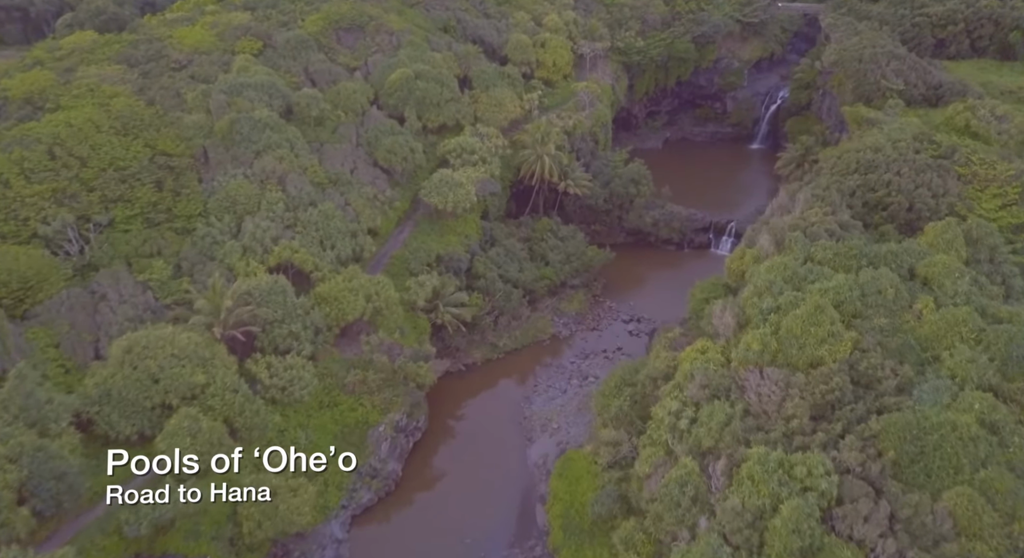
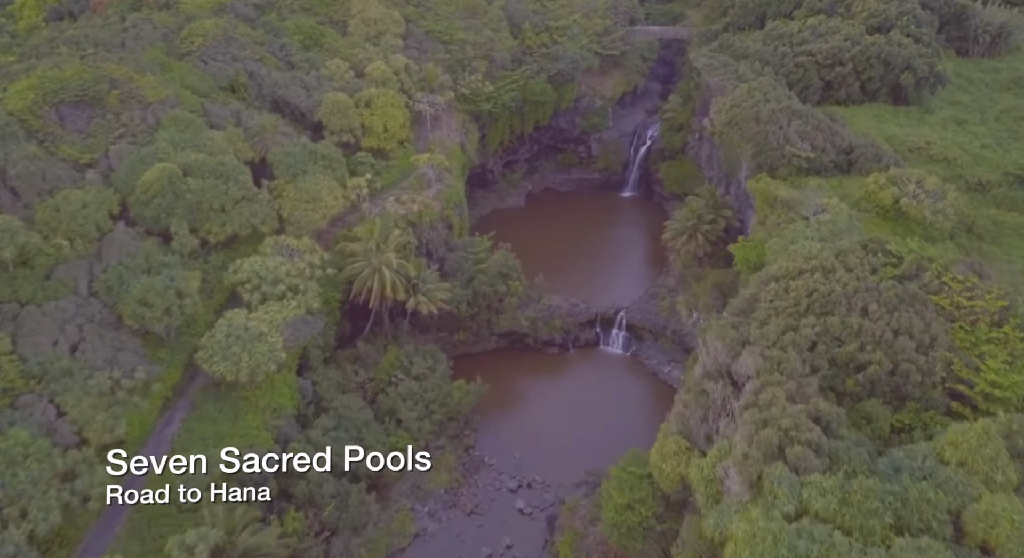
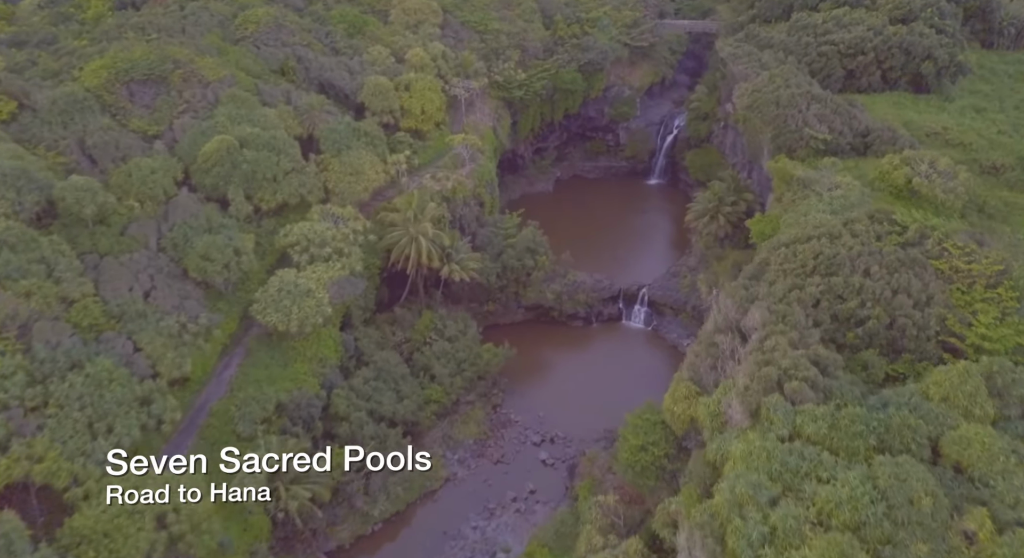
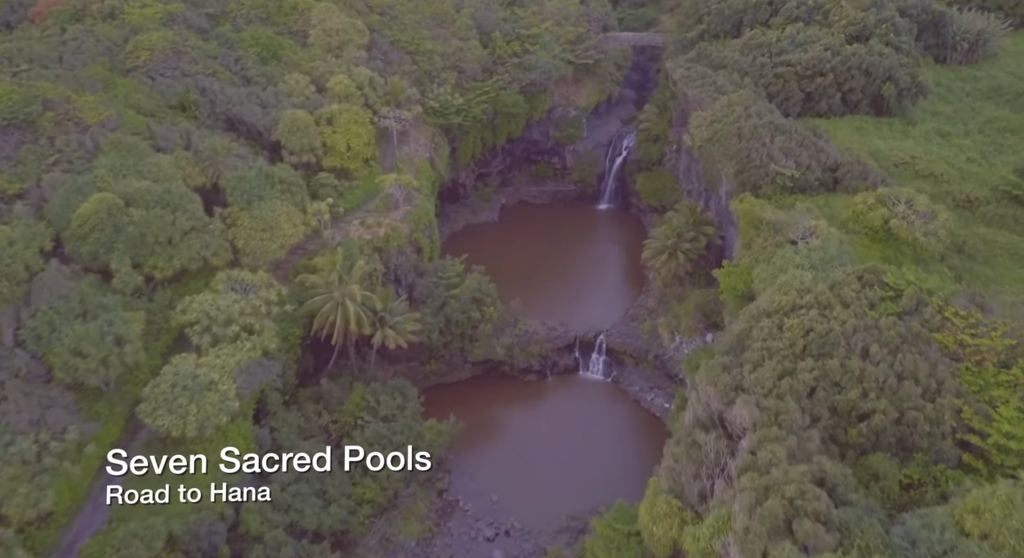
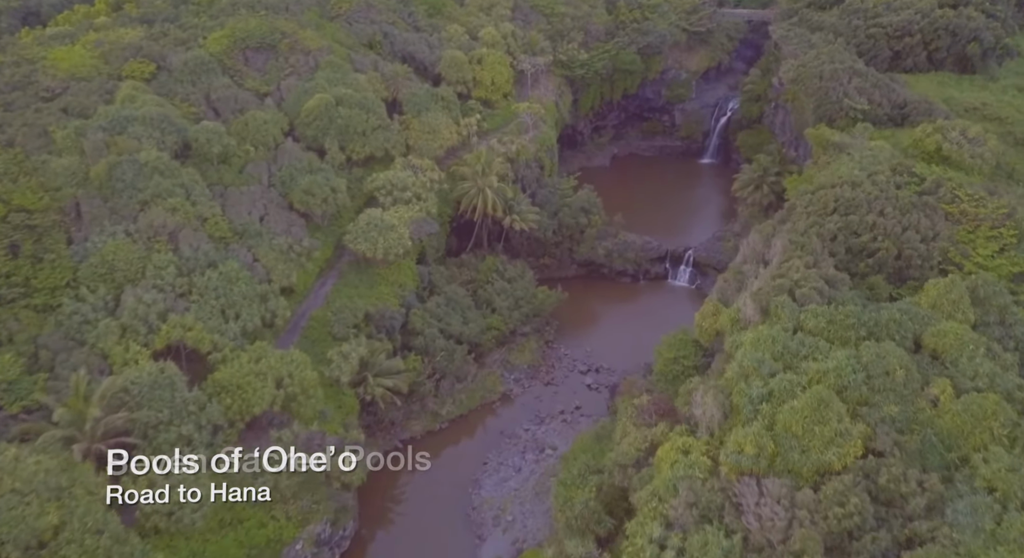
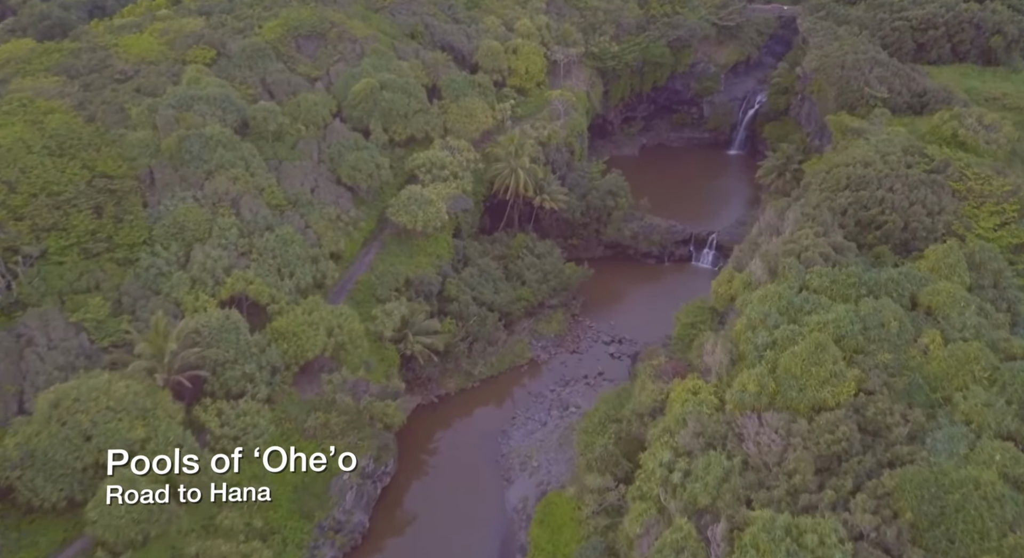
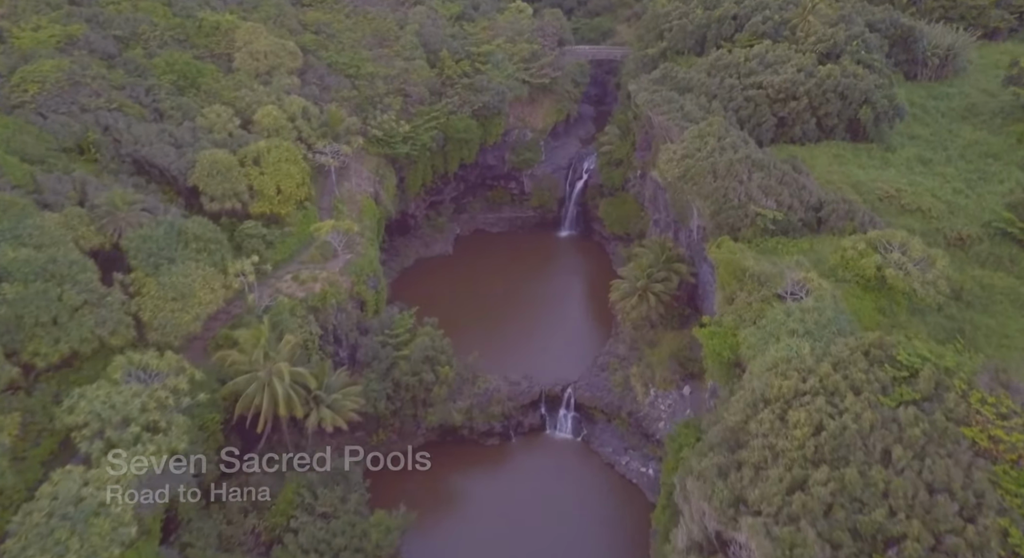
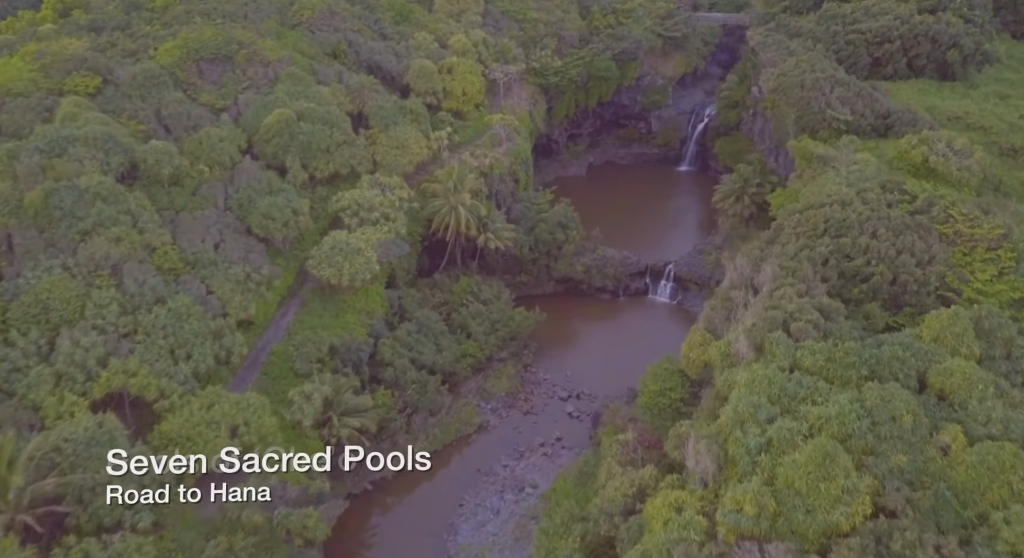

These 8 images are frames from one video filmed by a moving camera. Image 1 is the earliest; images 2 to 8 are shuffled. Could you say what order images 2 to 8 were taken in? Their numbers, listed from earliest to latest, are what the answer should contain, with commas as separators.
6, 5, 8, 3, 2, 4, 7
